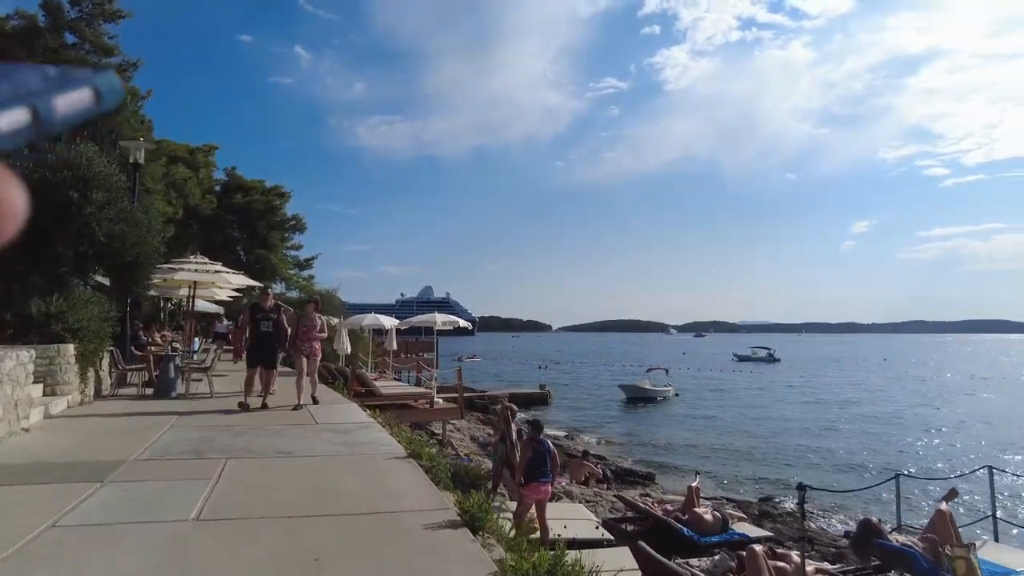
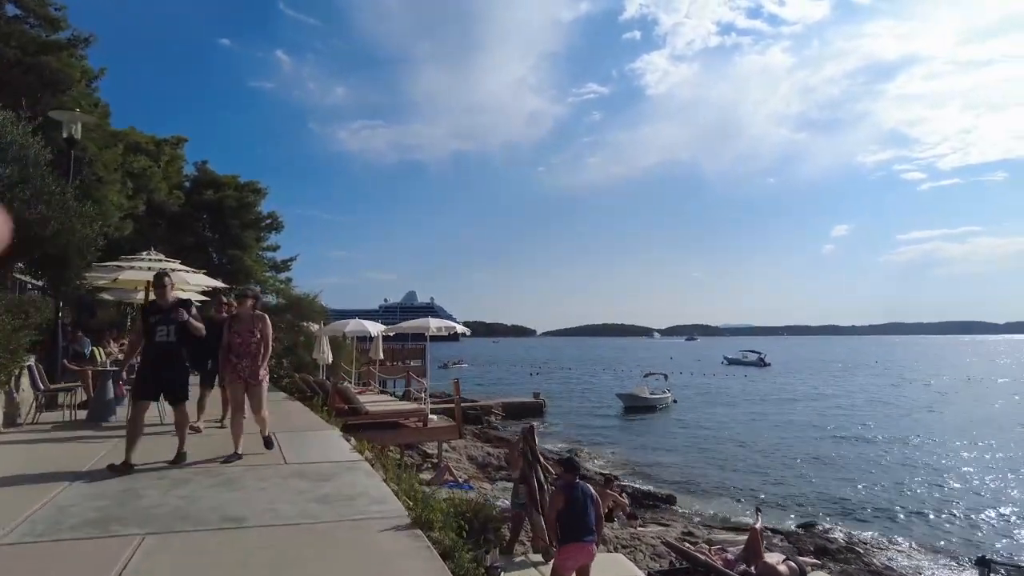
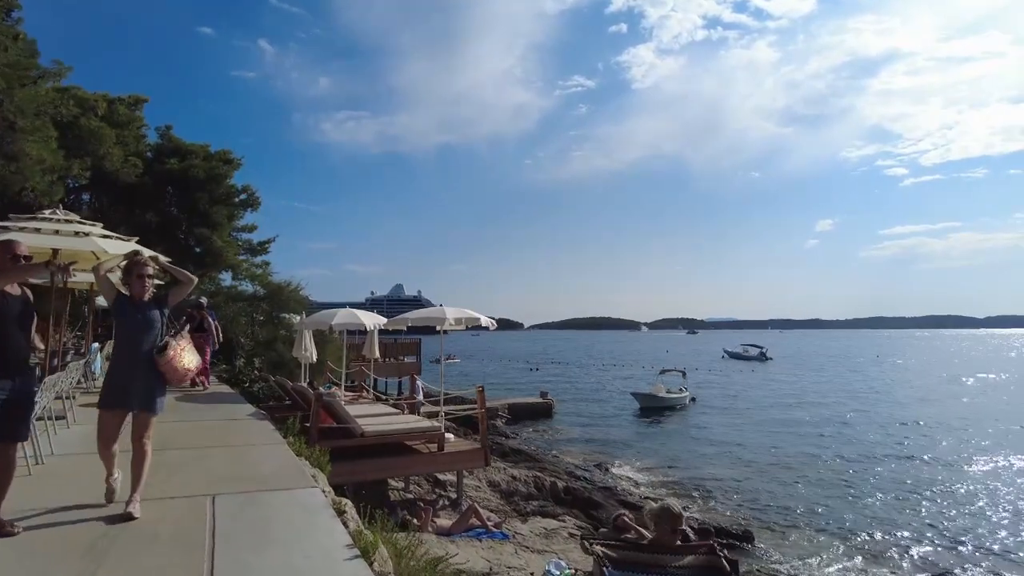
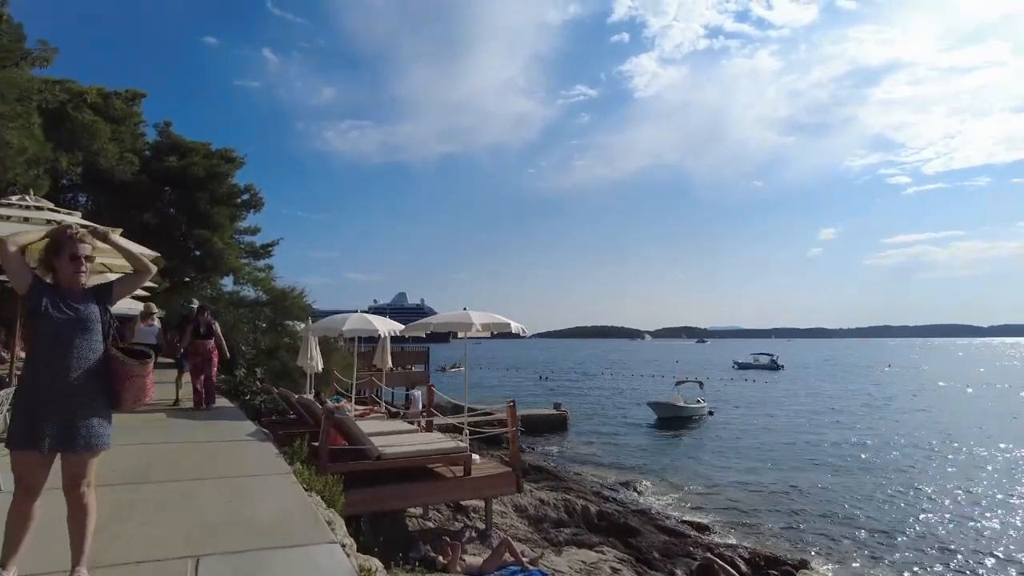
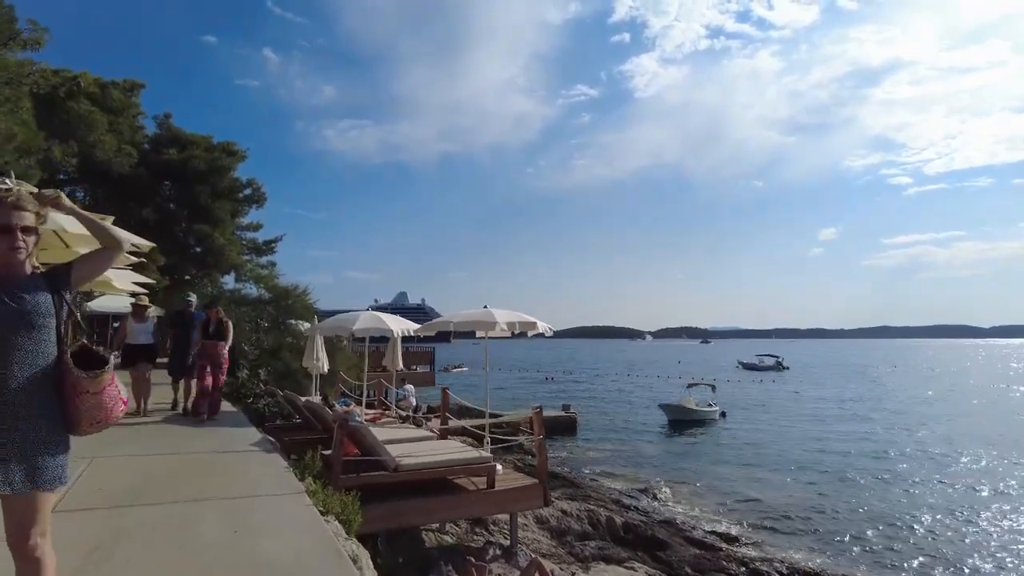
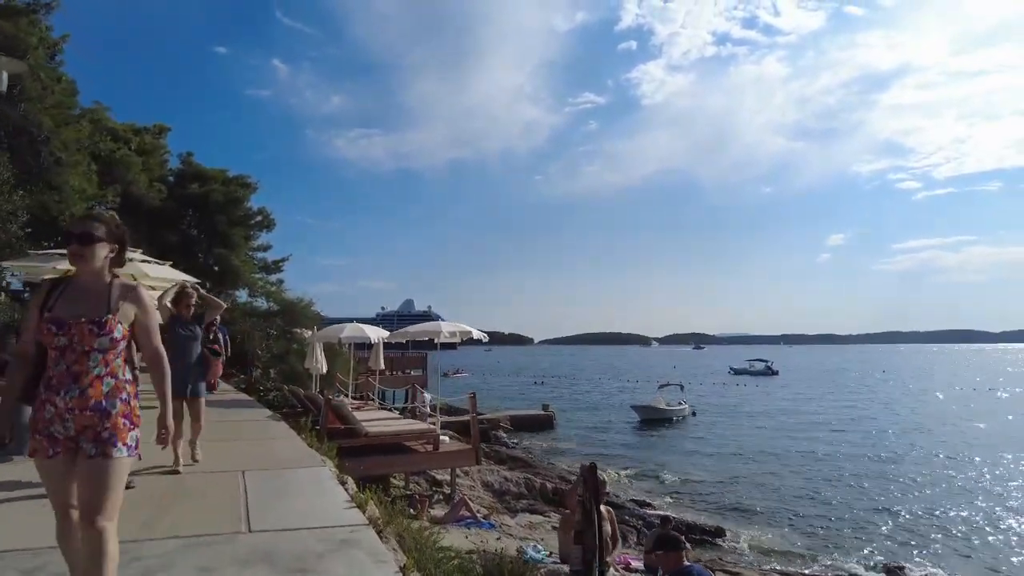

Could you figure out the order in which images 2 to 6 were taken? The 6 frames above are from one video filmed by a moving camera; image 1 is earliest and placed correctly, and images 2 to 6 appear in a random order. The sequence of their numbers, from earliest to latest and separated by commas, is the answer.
2, 6, 3, 4, 5
